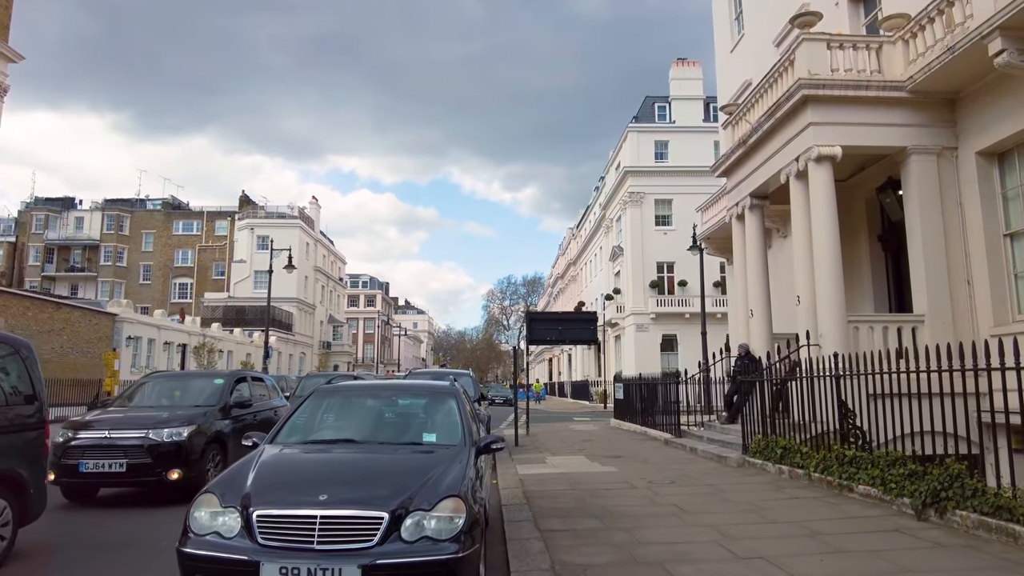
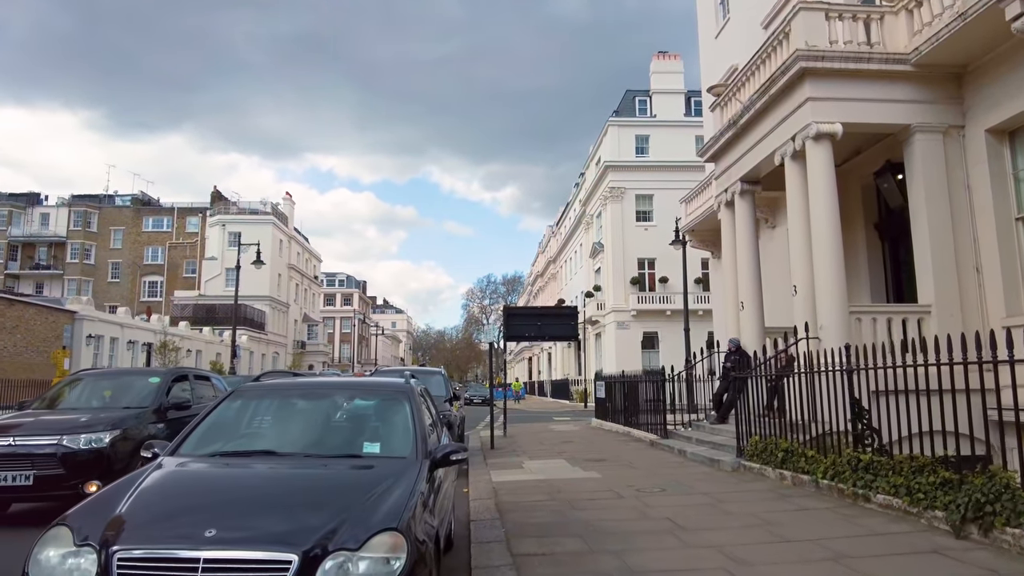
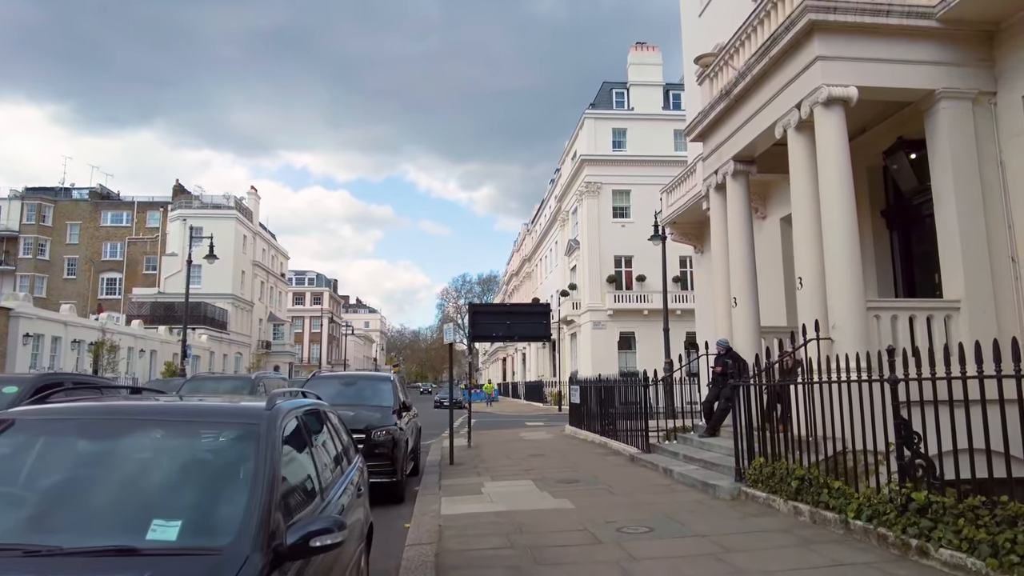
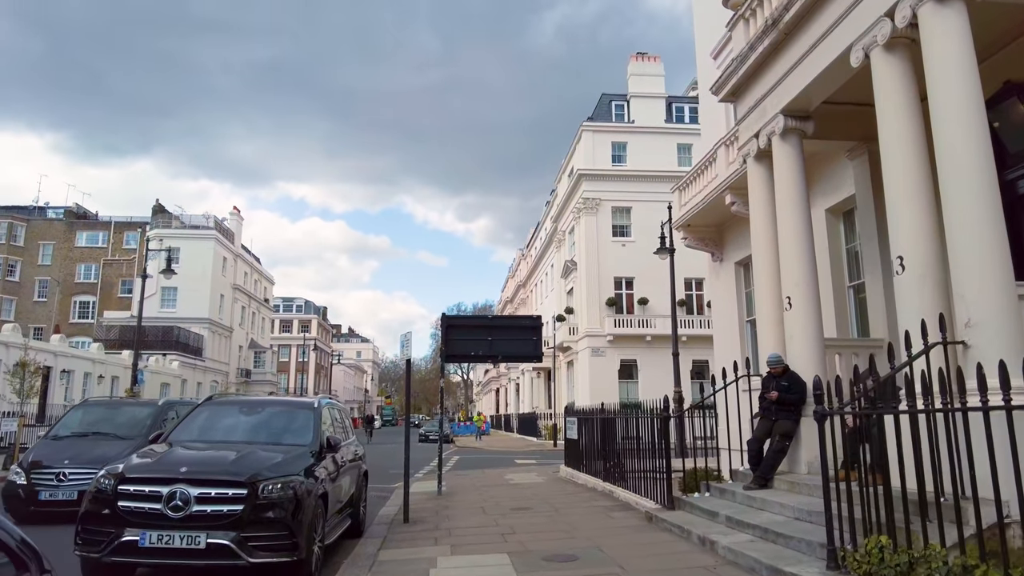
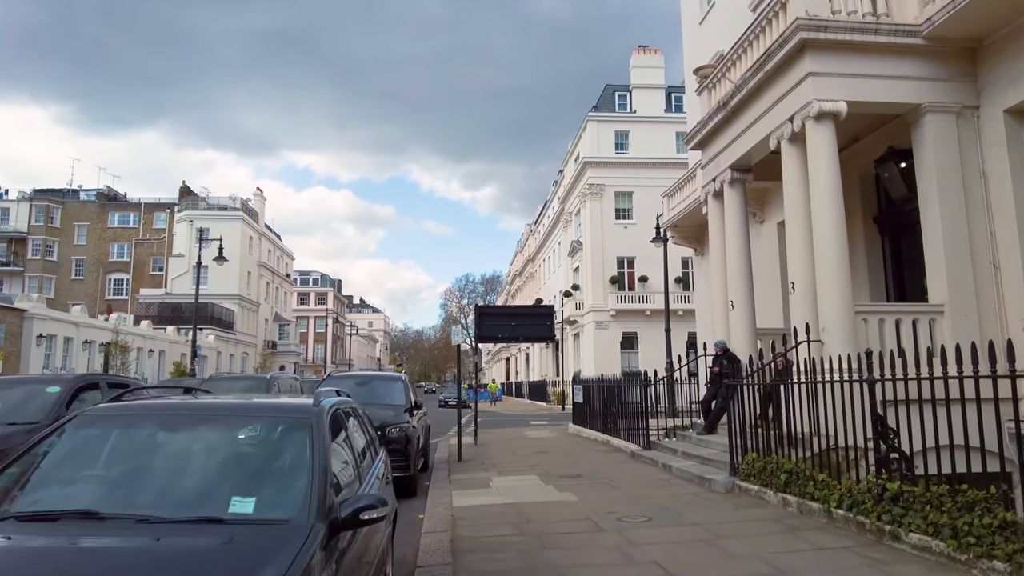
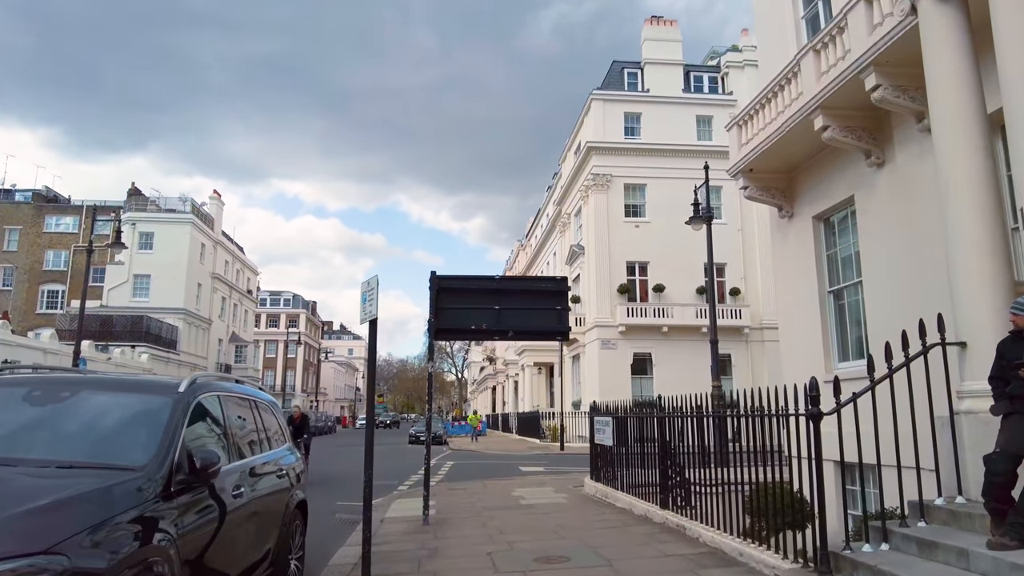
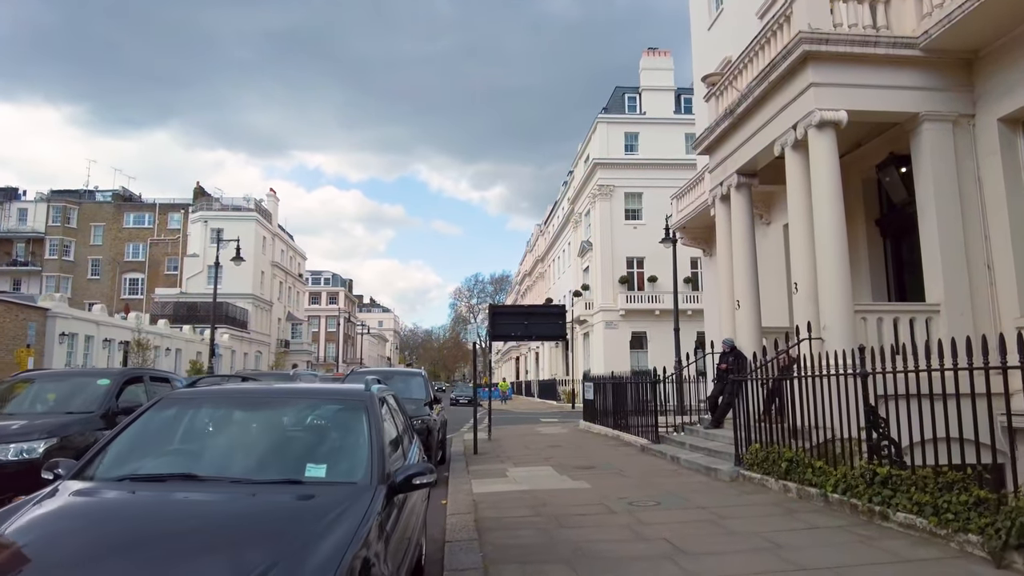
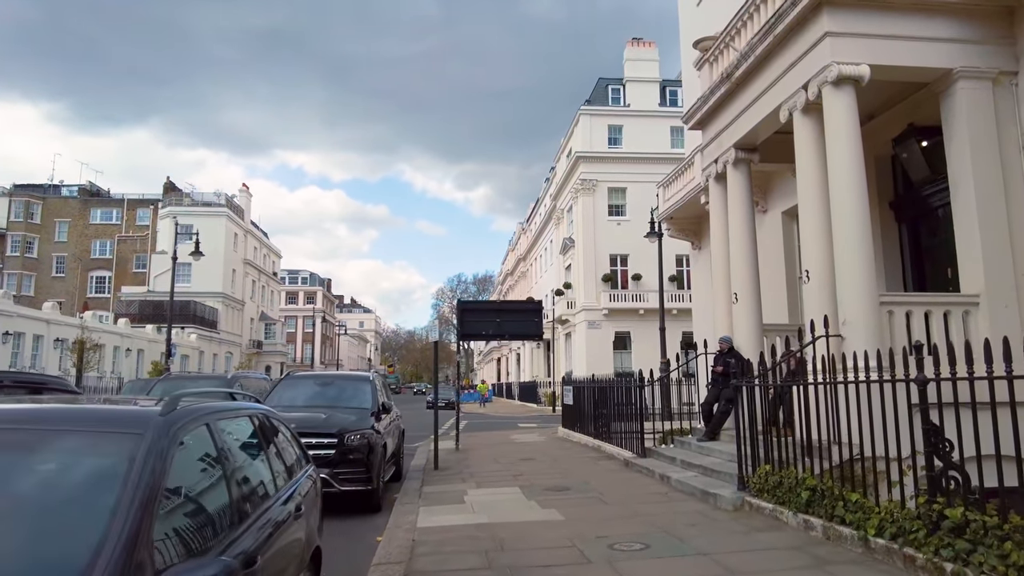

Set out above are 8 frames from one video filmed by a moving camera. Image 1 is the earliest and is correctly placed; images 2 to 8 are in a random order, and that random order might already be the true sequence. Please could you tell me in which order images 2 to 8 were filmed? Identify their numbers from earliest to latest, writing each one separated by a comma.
2, 7, 5, 3, 8, 4, 6
